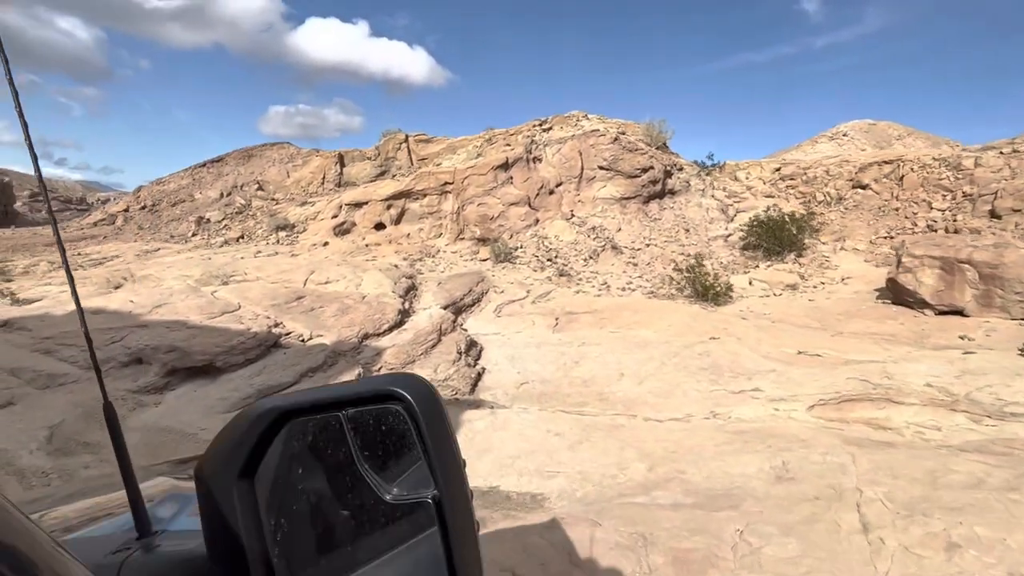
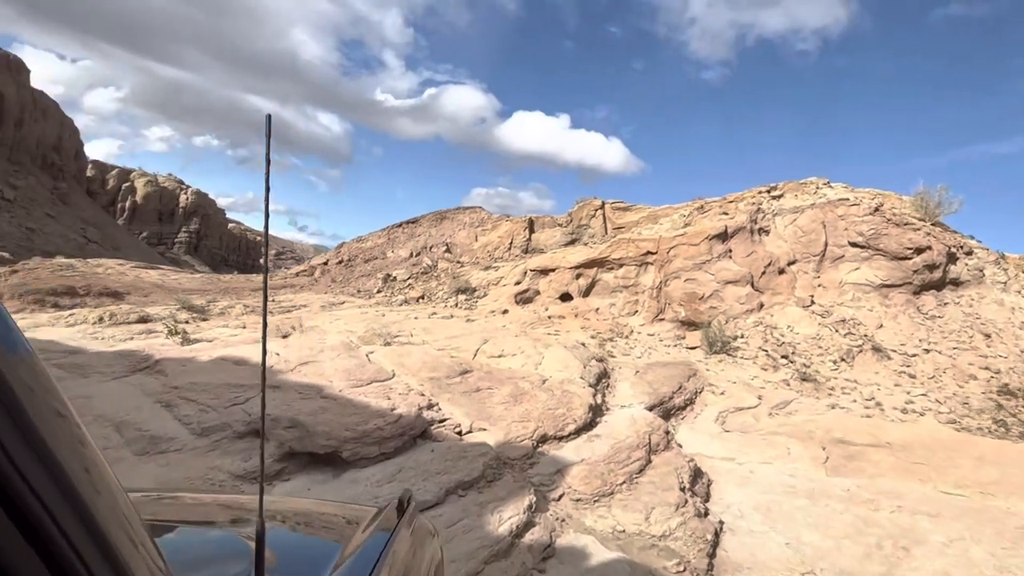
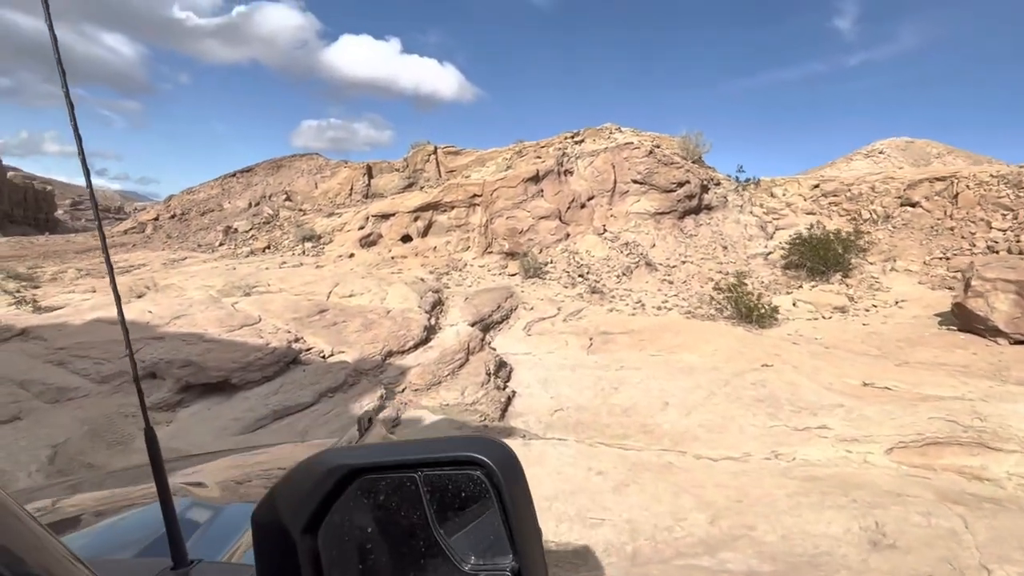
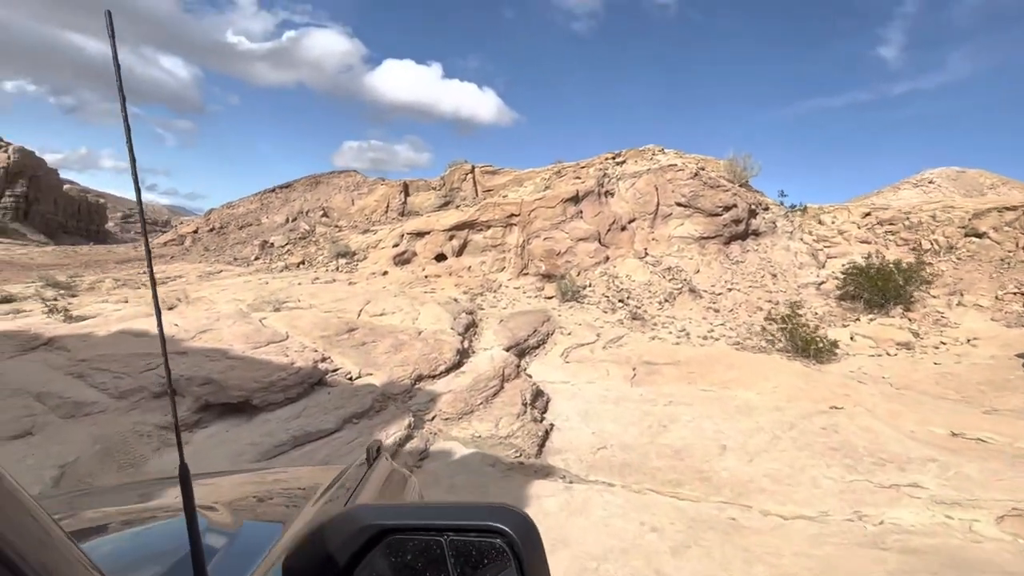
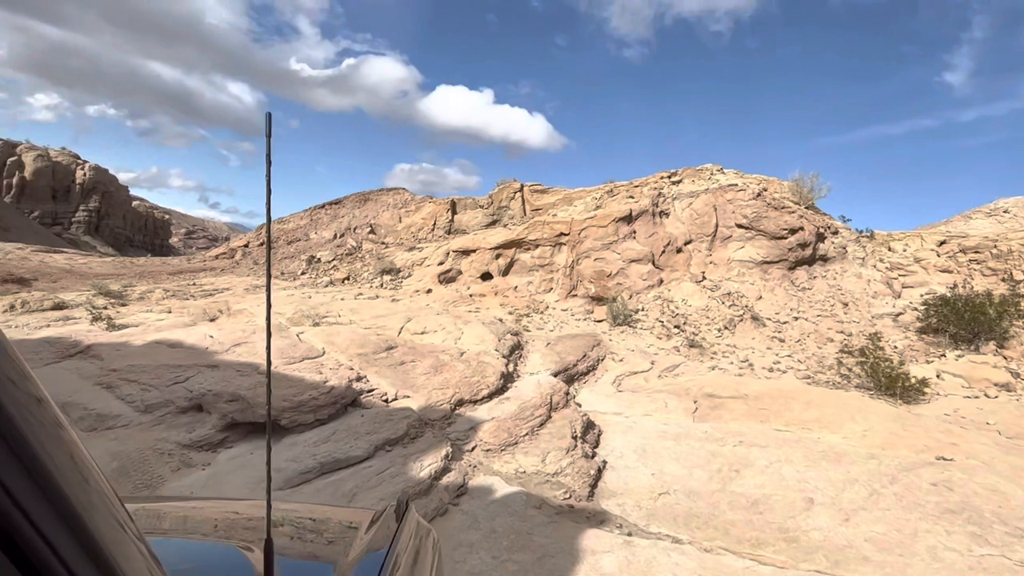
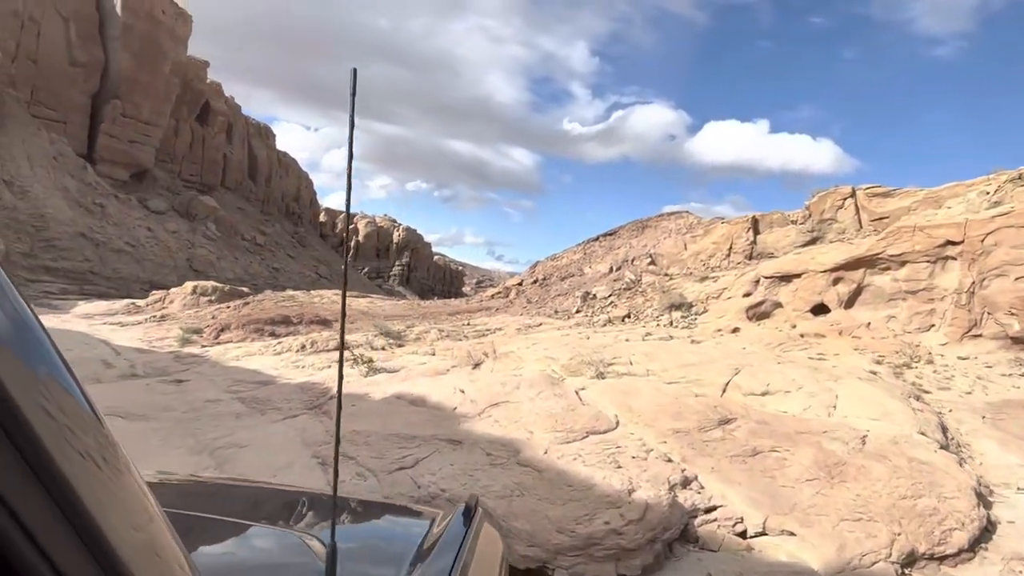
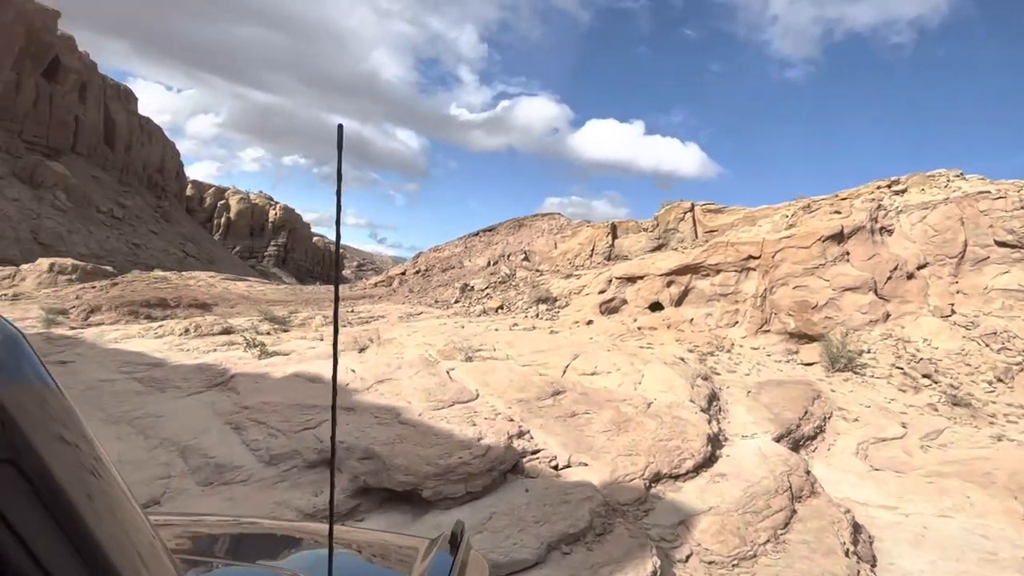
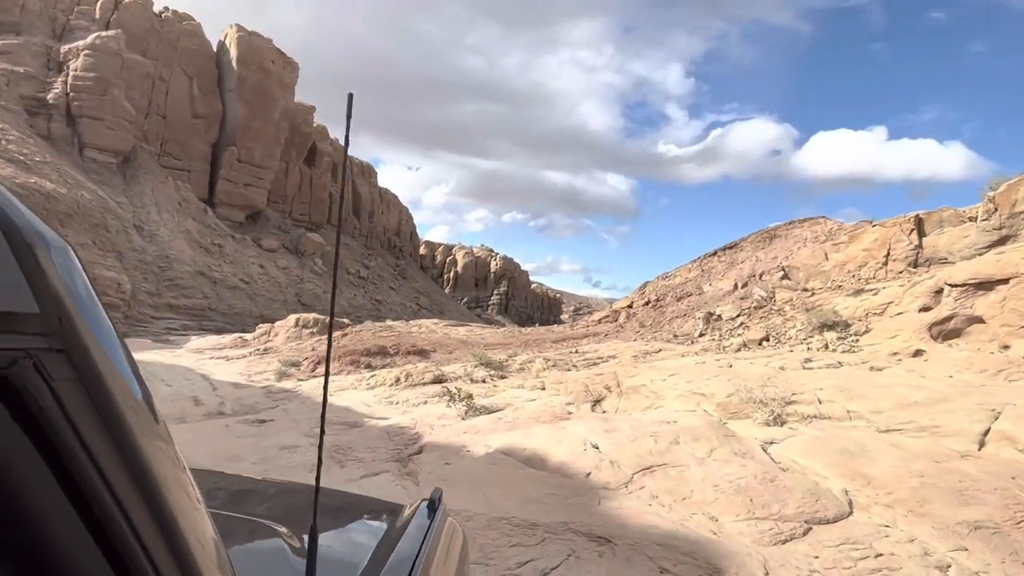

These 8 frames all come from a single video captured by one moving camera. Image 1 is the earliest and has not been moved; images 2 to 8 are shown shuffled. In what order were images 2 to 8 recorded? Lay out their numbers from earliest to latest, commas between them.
3, 4, 5, 2, 7, 6, 8
